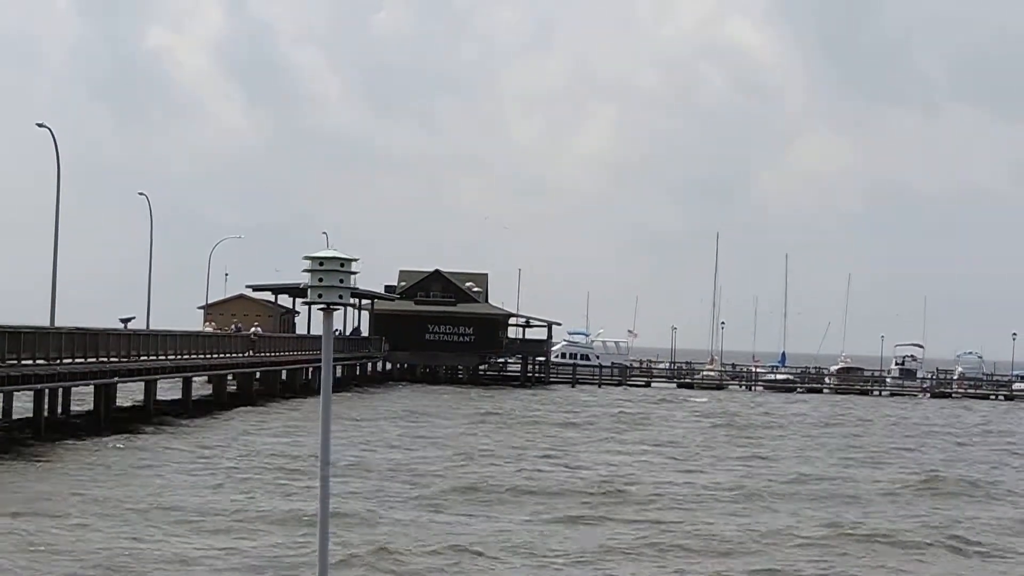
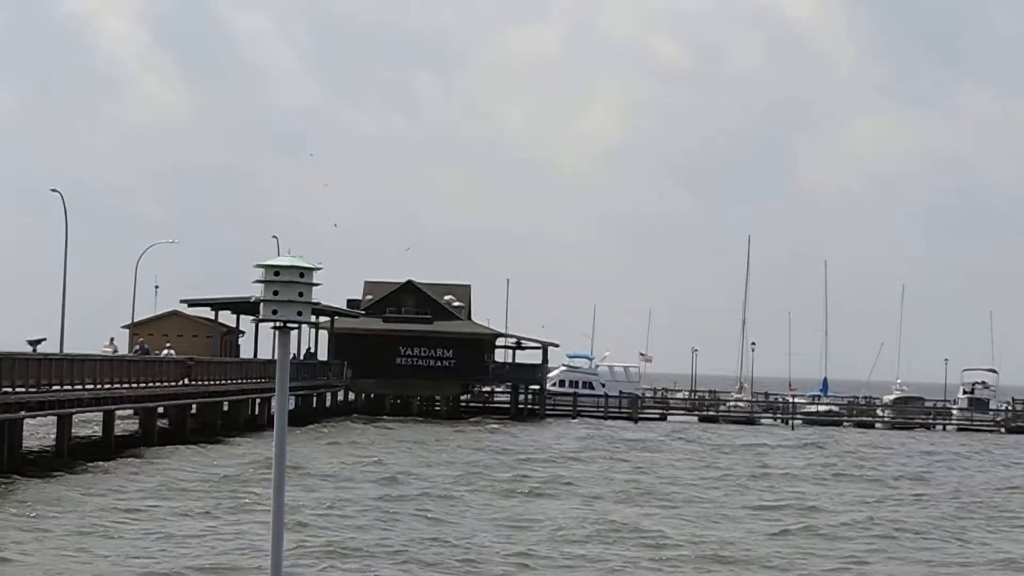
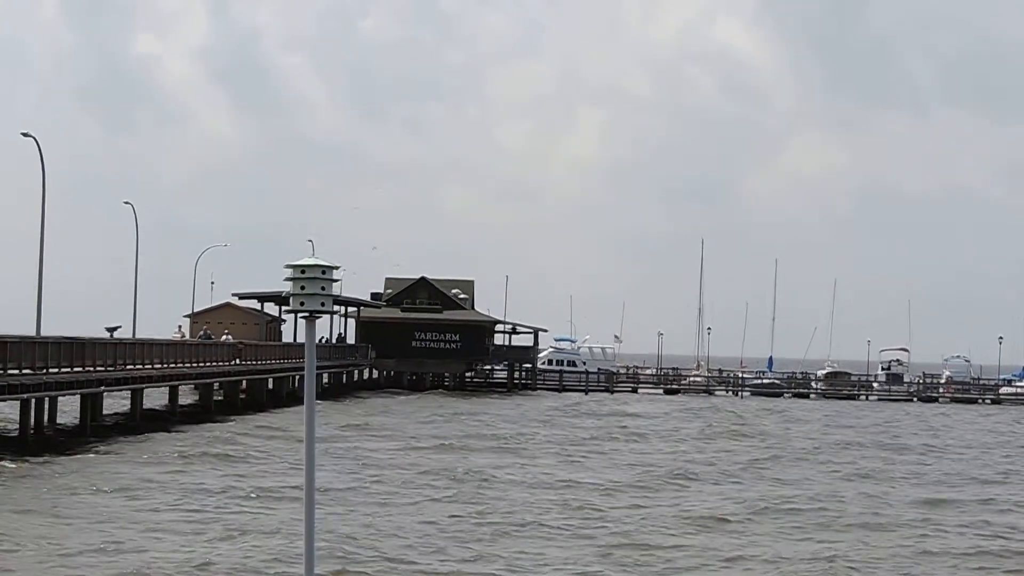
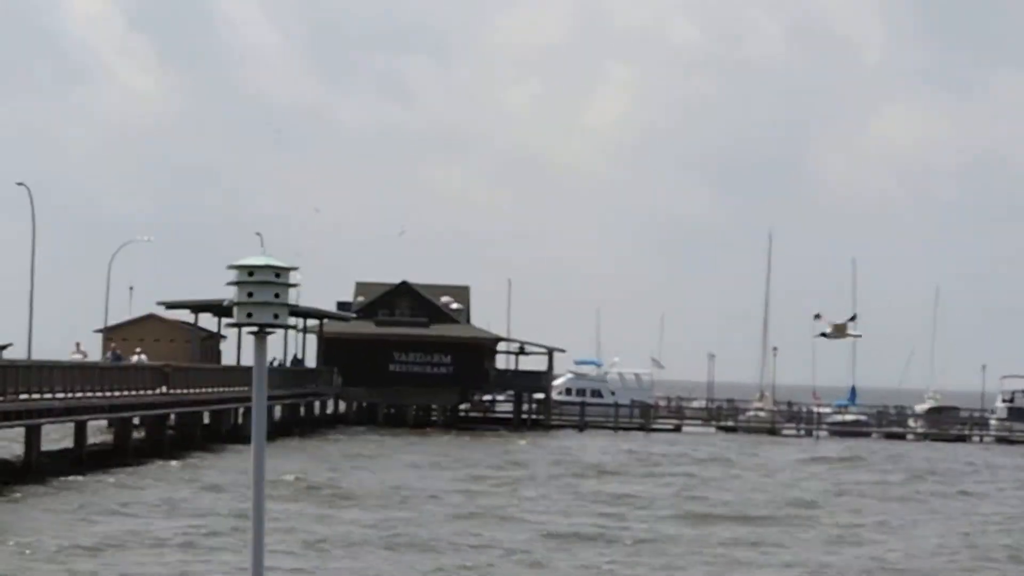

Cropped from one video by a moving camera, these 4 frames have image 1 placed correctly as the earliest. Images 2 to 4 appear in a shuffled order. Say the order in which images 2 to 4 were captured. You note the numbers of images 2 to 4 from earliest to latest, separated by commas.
3, 2, 4
